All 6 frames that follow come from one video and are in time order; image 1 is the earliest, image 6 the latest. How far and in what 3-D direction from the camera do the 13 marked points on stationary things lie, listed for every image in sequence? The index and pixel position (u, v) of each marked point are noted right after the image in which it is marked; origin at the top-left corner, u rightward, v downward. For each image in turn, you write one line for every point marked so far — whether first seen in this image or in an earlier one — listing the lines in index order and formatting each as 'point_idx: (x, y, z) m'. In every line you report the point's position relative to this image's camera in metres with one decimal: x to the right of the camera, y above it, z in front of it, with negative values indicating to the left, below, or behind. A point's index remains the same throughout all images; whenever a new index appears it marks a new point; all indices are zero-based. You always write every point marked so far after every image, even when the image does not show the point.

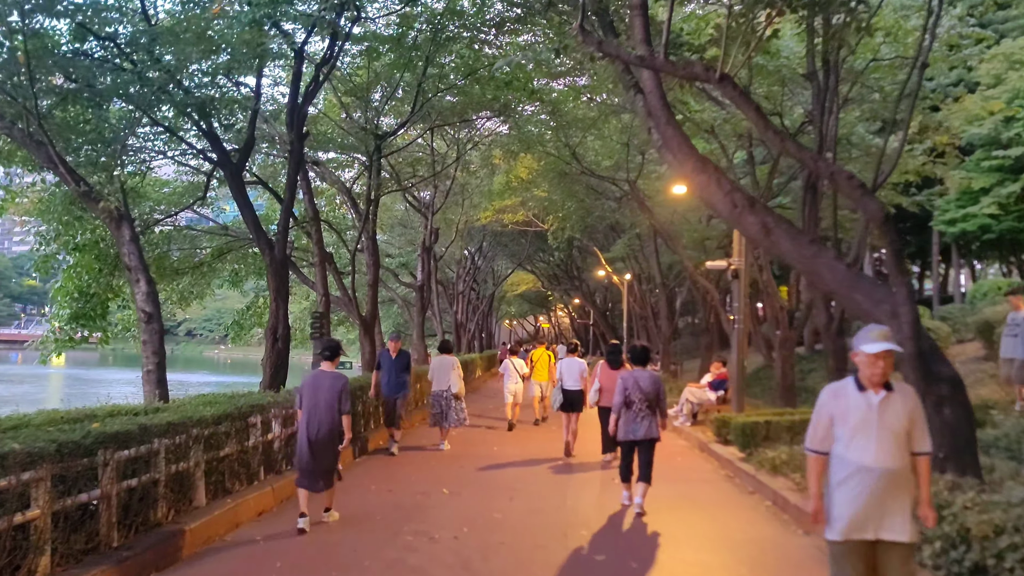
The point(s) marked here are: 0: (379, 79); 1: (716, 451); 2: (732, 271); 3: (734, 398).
0: (-2.7, +4.2, +18.4) m
1: (+2.8, -2.2, +12.2) m
2: (+3.5, +0.3, +14.5) m
3: (+3.6, -1.8, +14.5) m
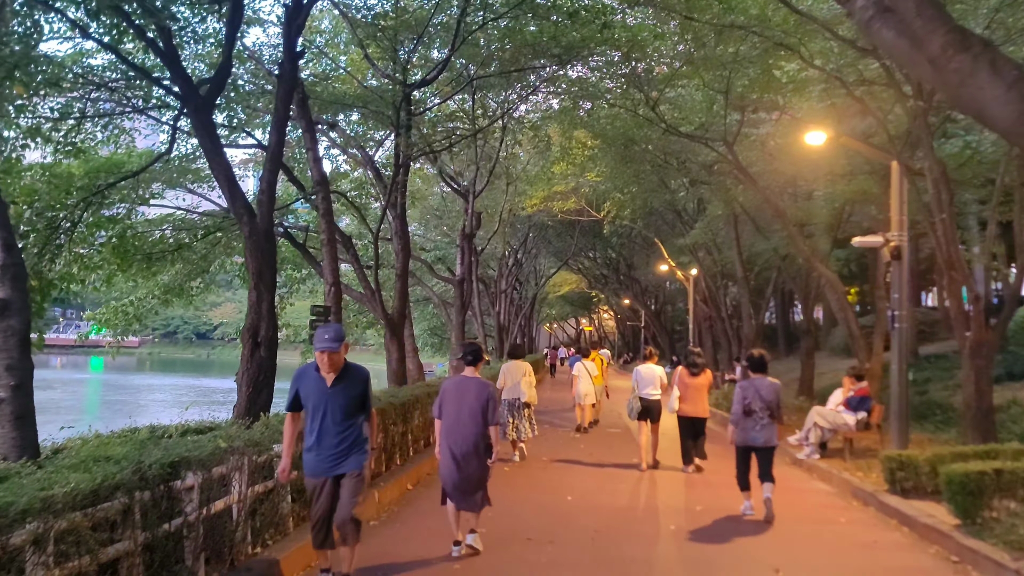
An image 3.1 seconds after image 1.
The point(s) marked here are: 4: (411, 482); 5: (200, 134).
0: (-1.7, +4.4, +14.7) m
1: (+3.6, -2.0, +8.3) m
2: (+4.4, +0.5, +10.6) m
3: (+4.5, -1.6, +10.6) m
4: (-1.1, -2.2, +10.3) m
5: (-3.1, +1.5, +8.8) m
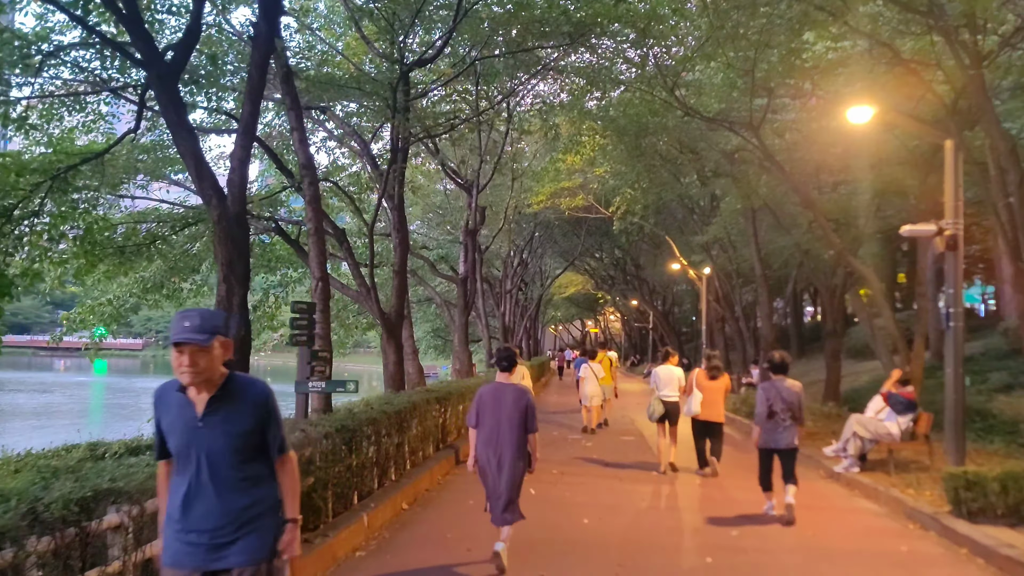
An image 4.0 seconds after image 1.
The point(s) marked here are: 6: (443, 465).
0: (-1.6, +4.4, +13.6) m
1: (+3.7, -2.0, +7.2) m
2: (+4.5, +0.5, +9.5) m
3: (+4.6, -1.5, +9.4) m
4: (-1.1, -2.2, +9.2) m
5: (-3.0, +1.6, +7.7) m
6: (-0.9, -2.2, +11.2) m
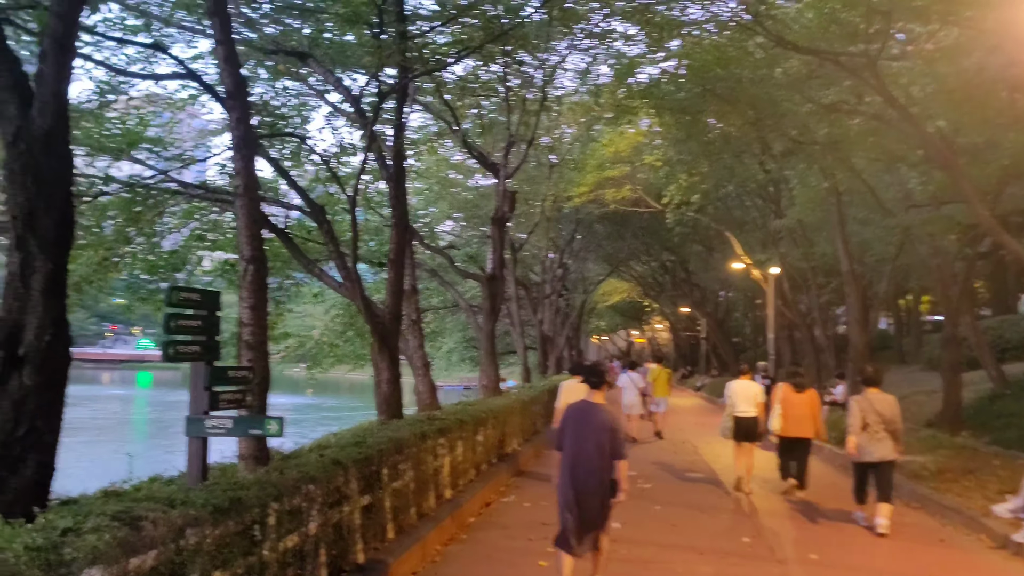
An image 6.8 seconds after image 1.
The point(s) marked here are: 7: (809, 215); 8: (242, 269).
0: (-1.2, +4.5, +10.5) m
1: (+3.7, -1.8, +3.7) m
2: (+4.7, +0.7, +6.0) m
3: (+4.7, -1.4, +6.0) m
4: (-0.9, -2.0, +5.9) m
5: (-2.9, +1.7, +4.7) m
6: (-0.6, -2.1, +8.0) m
7: (+5.9, +1.4, +17.9) m
8: (-1.9, +0.1, +6.5) m
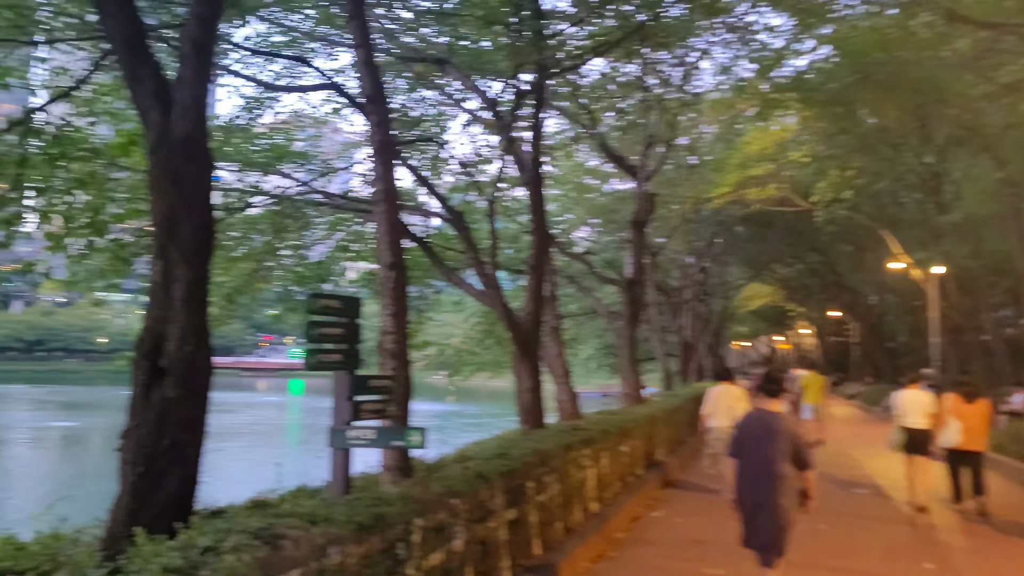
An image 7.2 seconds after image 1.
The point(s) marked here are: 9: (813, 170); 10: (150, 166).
0: (+0.3, +4.4, +10.2) m
1: (+4.3, -1.7, +2.8) m
2: (+5.5, +0.7, +4.9) m
3: (+5.6, -1.3, +4.8) m
4: (+0.1, -2.1, +5.6) m
5: (-2.2, +1.6, +4.7) m
6: (+0.7, -2.1, +7.6) m
7: (+8.5, +1.4, +16.5) m
8: (-0.9, +0.1, +6.4) m
9: (+6.5, +2.6, +19.6) m
10: (-1.7, +0.6, +4.3) m
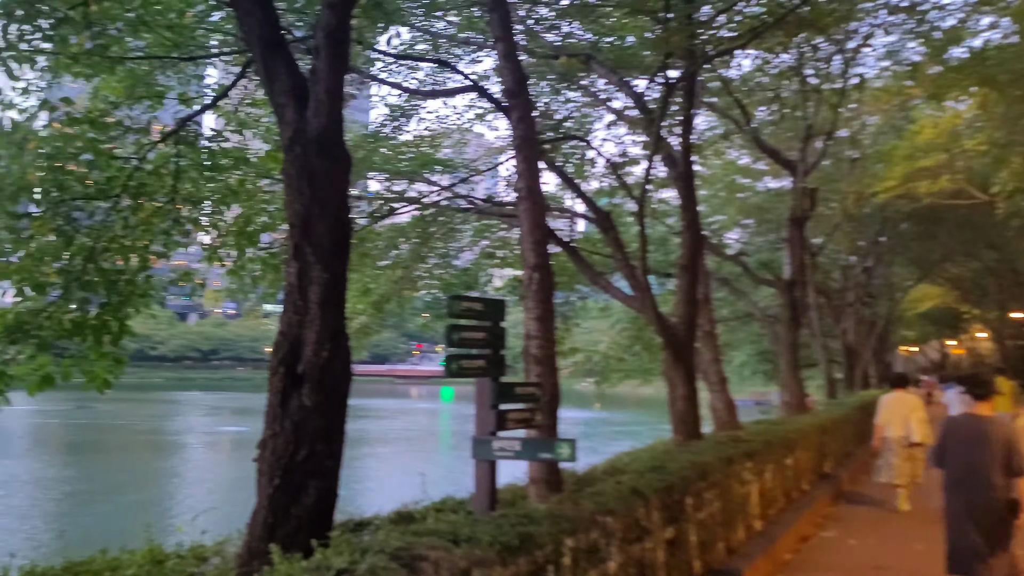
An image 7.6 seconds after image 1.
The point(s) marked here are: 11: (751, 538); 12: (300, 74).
0: (+1.9, +4.4, +9.7) m
1: (+4.7, -1.6, +1.6) m
2: (+6.2, +0.8, +3.6) m
3: (+6.3, -1.2, +3.4) m
4: (+1.0, -2.1, +5.1) m
5: (-1.4, +1.6, +4.6) m
6: (+1.9, -2.1, +7.0) m
7: (+11.0, +1.5, +14.5) m
8: (+0.1, +0.1, +6.0) m
9: (+9.6, +2.6, +18.0) m
10: (-1.0, +0.5, +4.1) m
11: (+2.0, -2.1, +7.6) m
12: (-1.2, +1.2, +5.2) m
